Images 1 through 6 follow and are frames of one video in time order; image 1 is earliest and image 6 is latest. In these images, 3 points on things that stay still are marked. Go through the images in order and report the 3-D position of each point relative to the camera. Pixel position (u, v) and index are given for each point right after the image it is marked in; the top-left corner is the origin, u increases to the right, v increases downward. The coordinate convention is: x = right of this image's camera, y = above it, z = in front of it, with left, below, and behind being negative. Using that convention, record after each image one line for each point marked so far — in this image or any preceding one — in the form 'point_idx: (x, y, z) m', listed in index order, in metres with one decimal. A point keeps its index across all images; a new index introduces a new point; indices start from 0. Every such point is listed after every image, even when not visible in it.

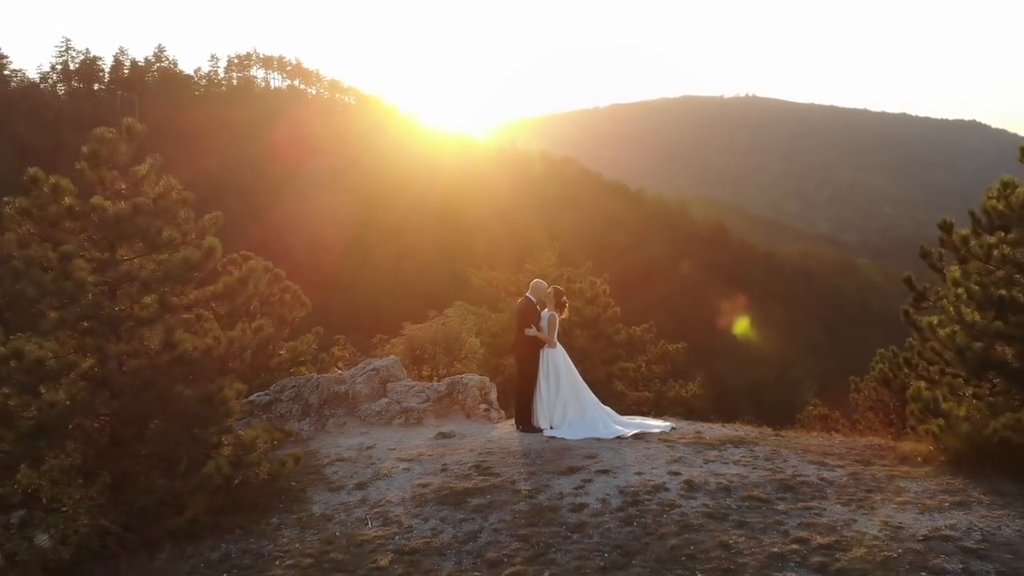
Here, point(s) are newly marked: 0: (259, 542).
0: (-2.1, -2.1, +5.0) m
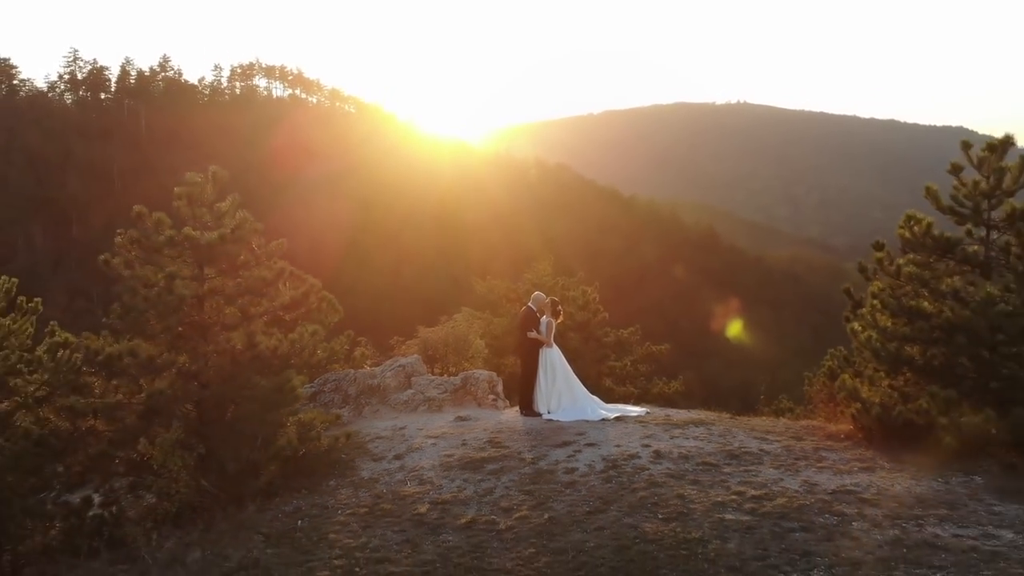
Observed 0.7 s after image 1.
0: (-2.1, -2.3, +6.4) m
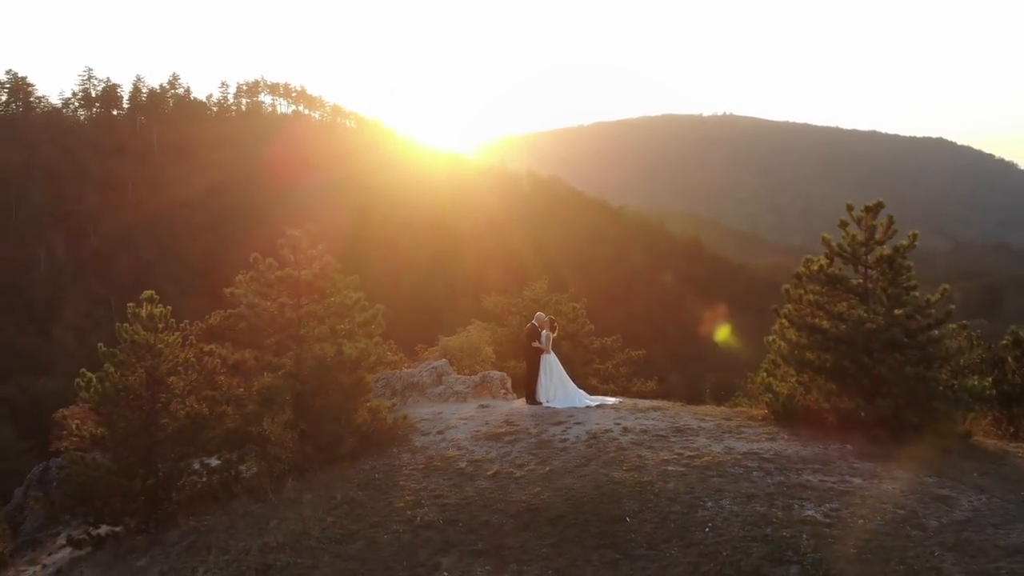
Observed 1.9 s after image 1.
0: (-1.9, -2.6, +9.1) m
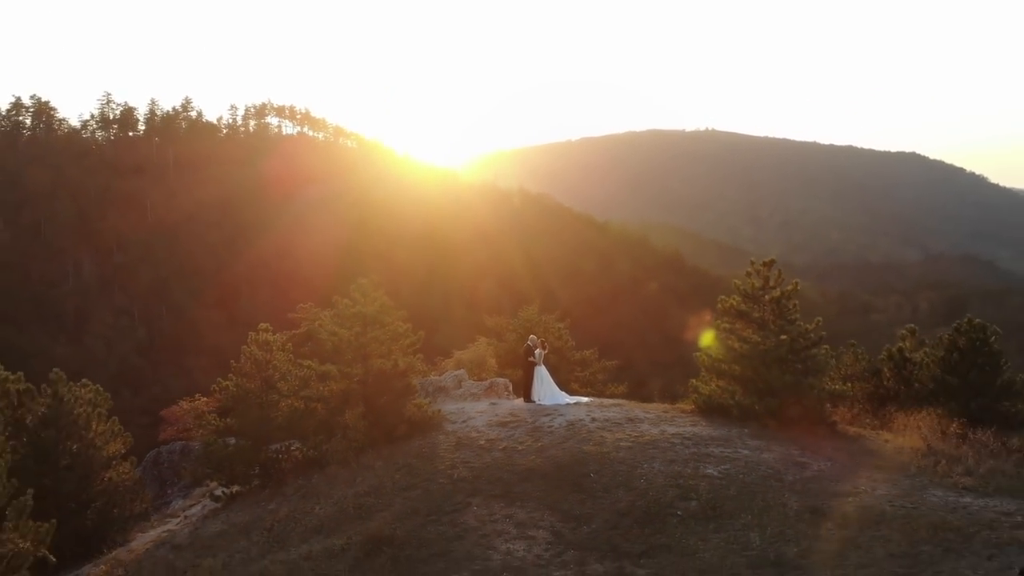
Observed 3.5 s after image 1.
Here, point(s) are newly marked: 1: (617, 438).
0: (-1.8, -3.4, +13.1) m
1: (+2.3, -3.3, +12.7) m
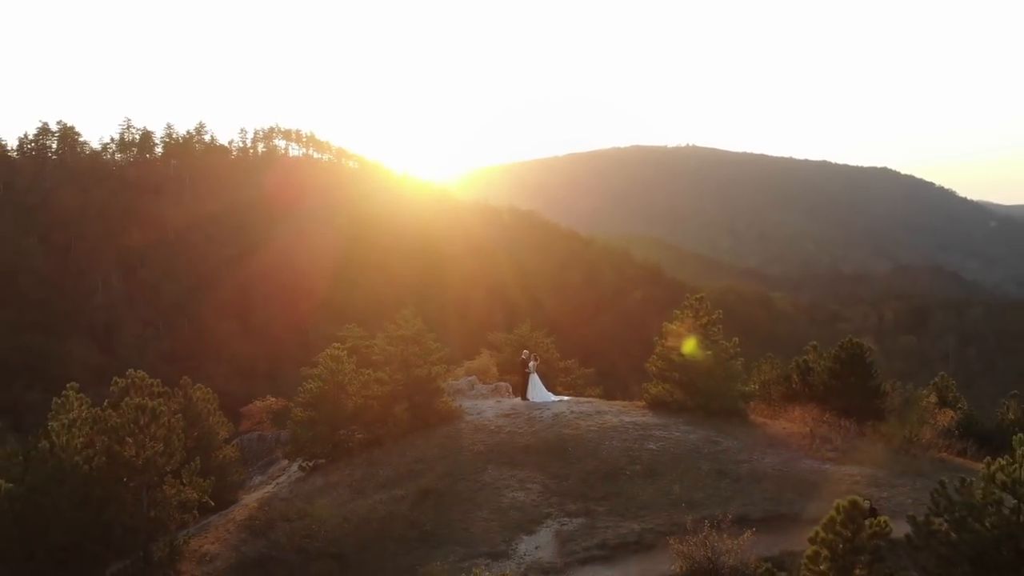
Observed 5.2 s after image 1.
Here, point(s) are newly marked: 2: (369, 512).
0: (-1.8, -4.3, +18.2) m
1: (+2.4, -4.2, +17.8) m
2: (-3.6, -5.7, +14.5) m
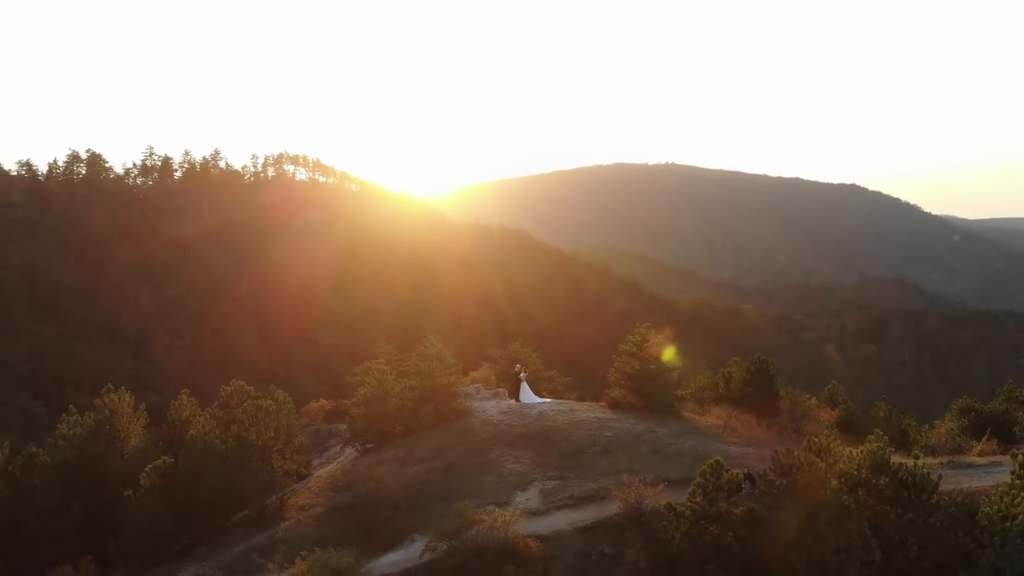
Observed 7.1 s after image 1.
0: (-1.9, -5.7, +24.9) m
1: (+2.2, -5.6, +24.7) m
2: (-3.7, -7.0, +21.2) m
